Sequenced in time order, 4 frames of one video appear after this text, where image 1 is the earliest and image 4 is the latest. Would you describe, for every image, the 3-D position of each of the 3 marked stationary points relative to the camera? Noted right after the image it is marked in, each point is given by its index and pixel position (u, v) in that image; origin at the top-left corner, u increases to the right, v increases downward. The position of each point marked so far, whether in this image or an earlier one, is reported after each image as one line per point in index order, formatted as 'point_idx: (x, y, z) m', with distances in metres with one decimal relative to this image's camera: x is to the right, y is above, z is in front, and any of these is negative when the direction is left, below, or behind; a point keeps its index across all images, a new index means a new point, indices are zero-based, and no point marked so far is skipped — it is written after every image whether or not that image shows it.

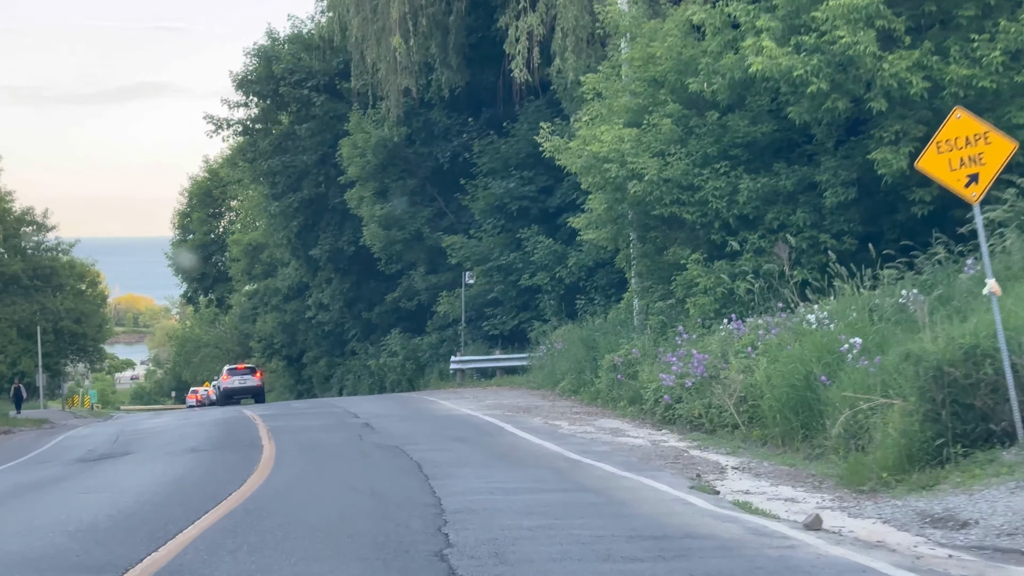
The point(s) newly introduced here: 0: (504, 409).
0: (-0.1, -1.7, +19.9) m
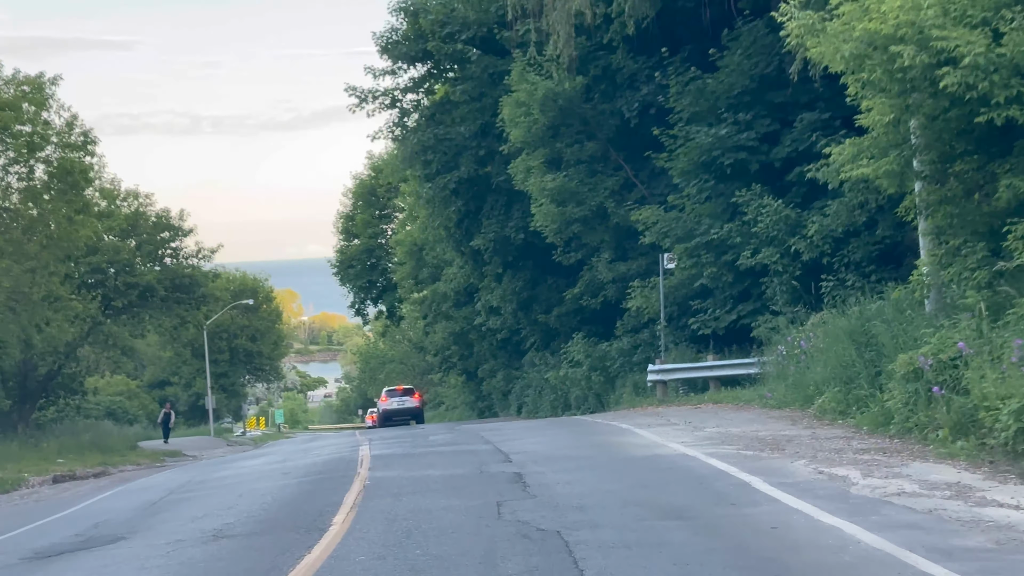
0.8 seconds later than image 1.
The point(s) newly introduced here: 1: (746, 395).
0: (+2.0, -1.4, +12.7) m
1: (+2.9, -1.3, +18.2) m
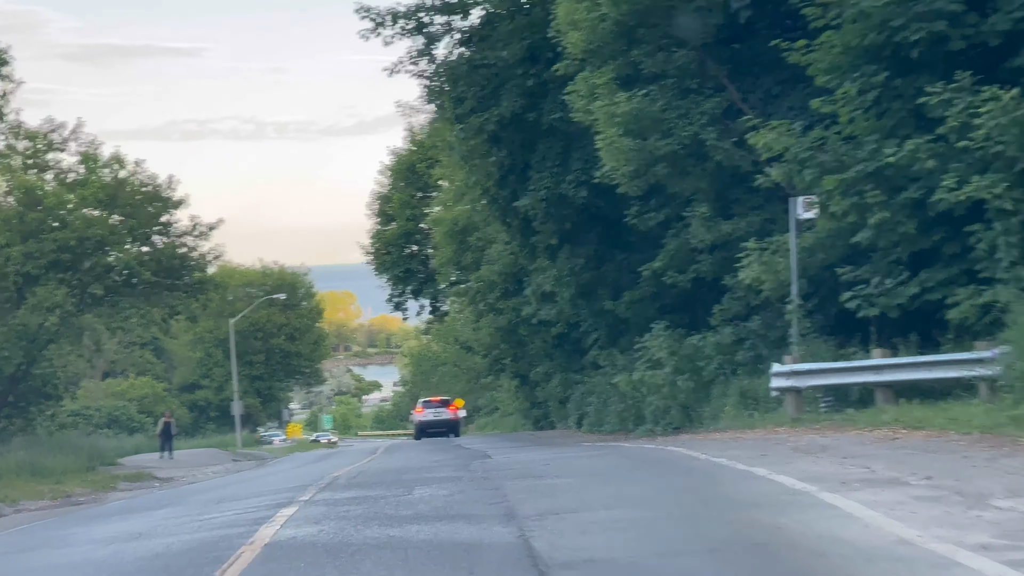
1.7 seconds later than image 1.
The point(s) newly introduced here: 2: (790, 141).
0: (+2.1, -0.9, +4.8) m
1: (+3.3, -0.9, +10.3) m
2: (+3.0, +1.5, +15.4) m
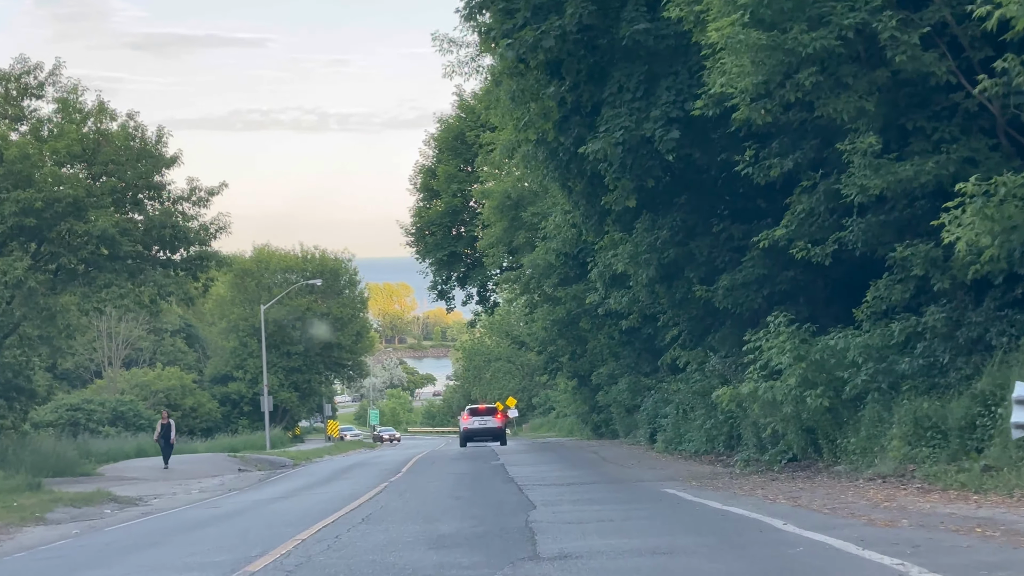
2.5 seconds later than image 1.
0: (+2.1, -0.7, -1.7) m
1: (+3.5, -0.7, +3.8) m
2: (+3.4, +1.8, +8.9) m
